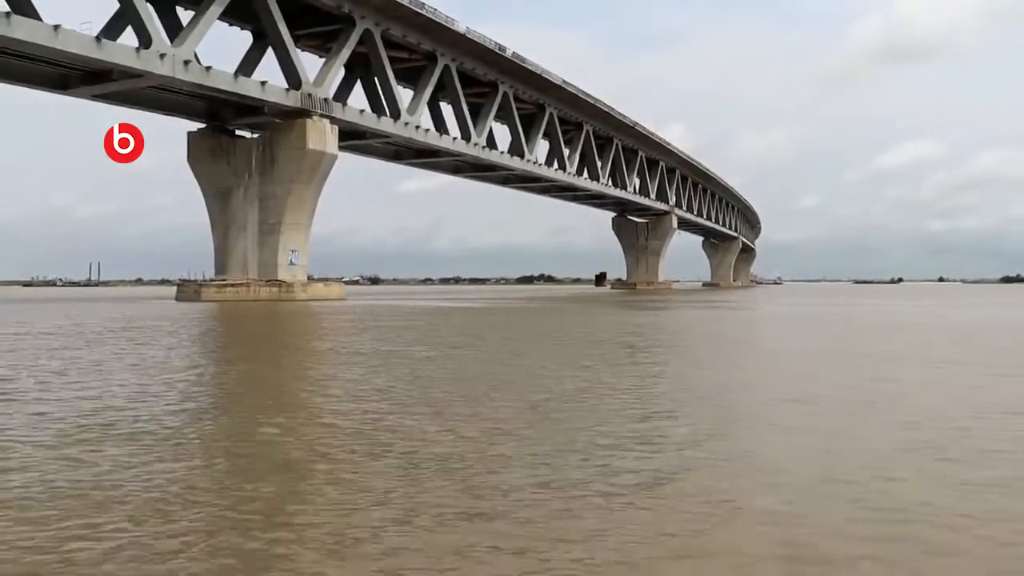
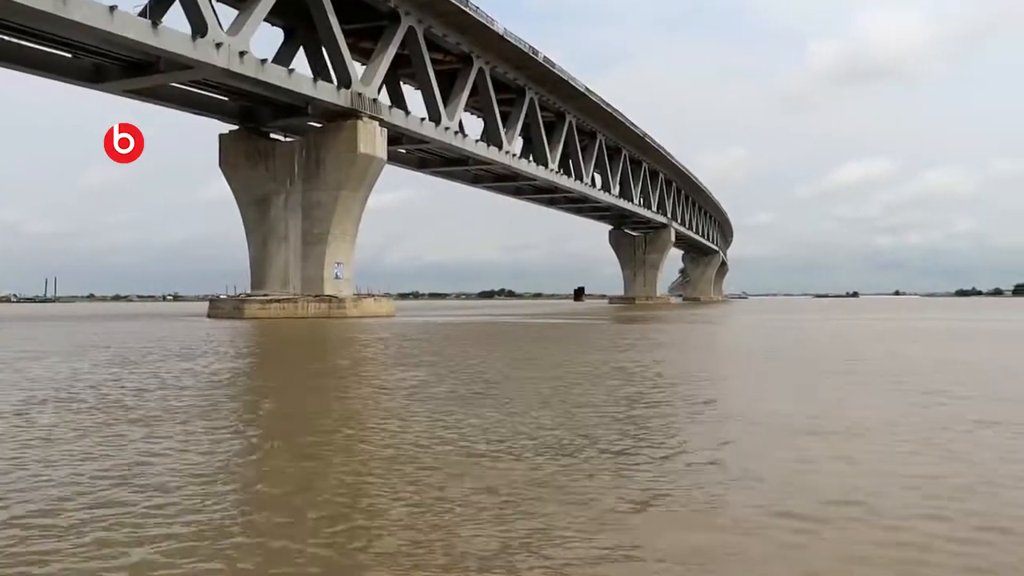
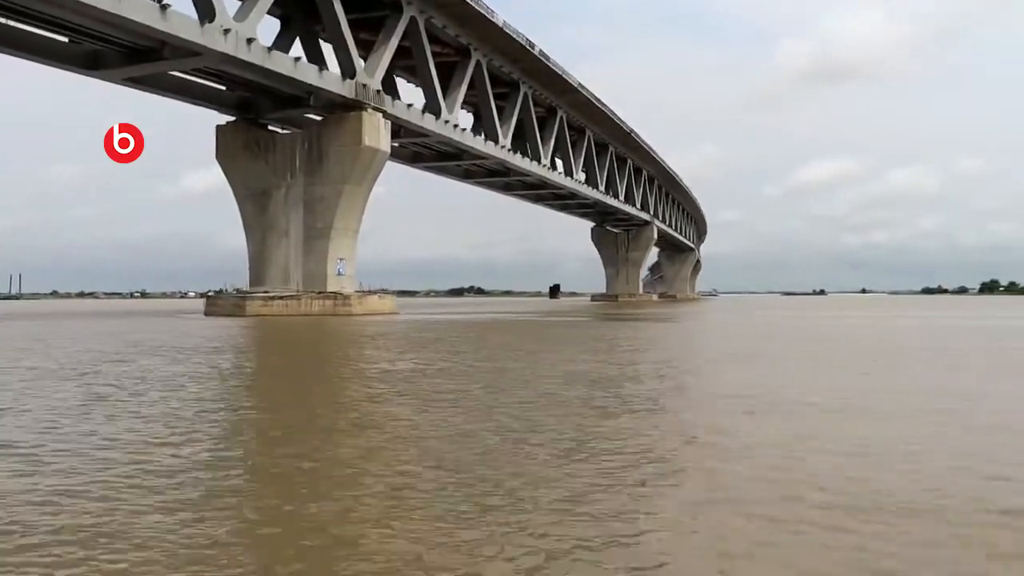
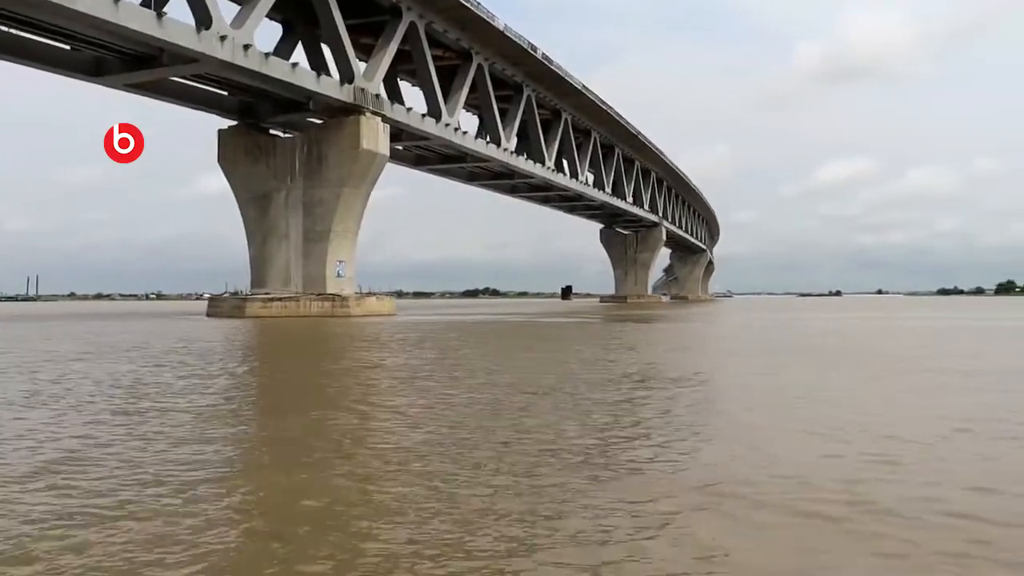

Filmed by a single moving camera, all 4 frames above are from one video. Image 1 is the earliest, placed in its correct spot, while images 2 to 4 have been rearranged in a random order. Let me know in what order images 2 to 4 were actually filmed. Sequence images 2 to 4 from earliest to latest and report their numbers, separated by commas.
2, 4, 3
